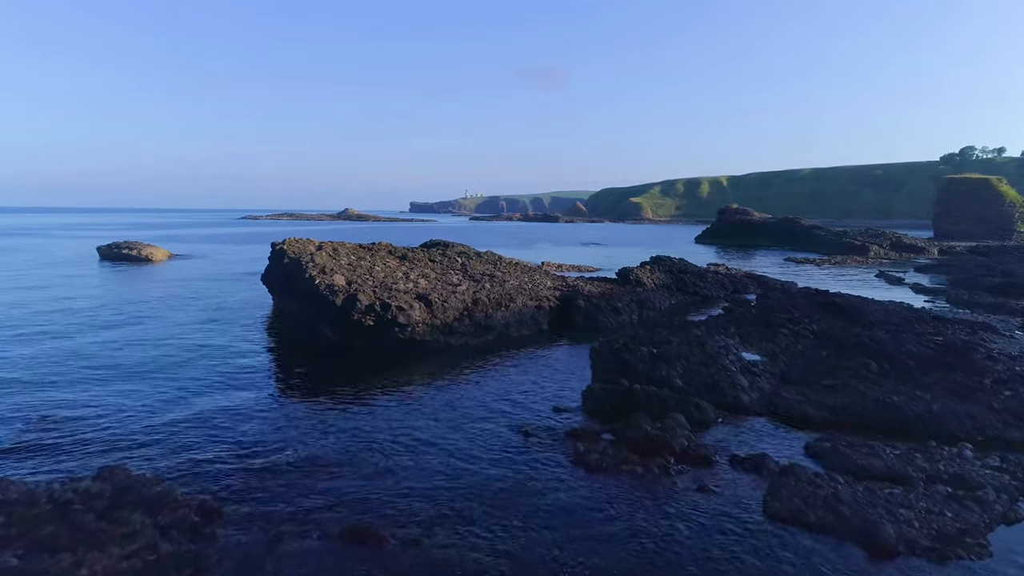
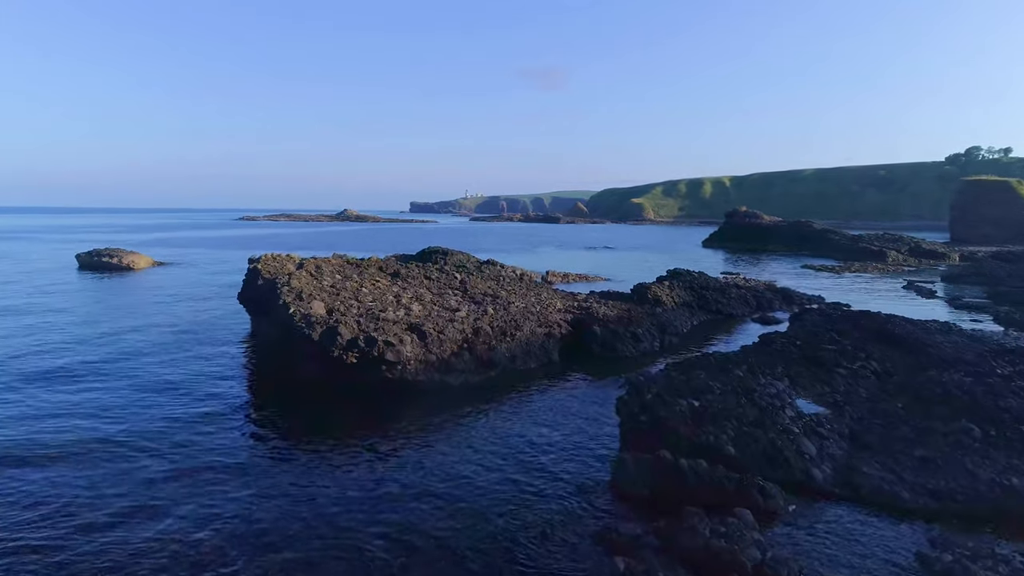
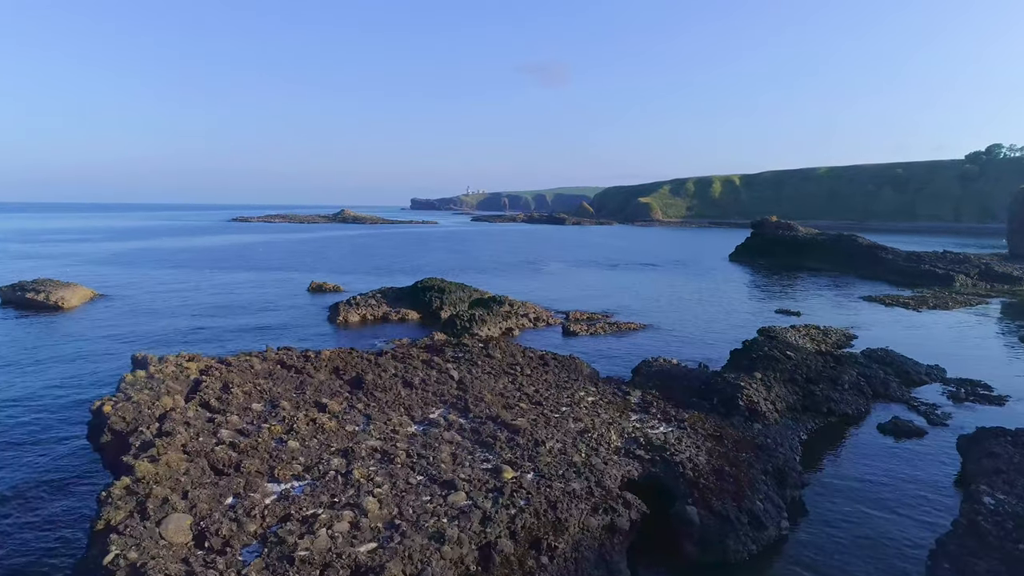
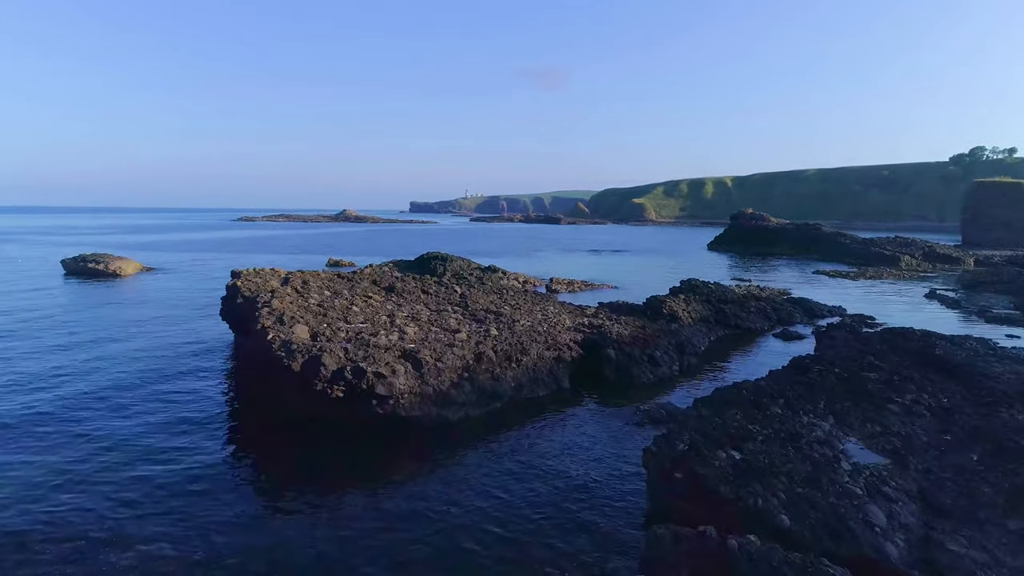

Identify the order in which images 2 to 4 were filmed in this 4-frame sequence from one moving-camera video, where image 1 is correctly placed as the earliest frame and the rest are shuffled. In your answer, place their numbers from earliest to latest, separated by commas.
2, 4, 3
